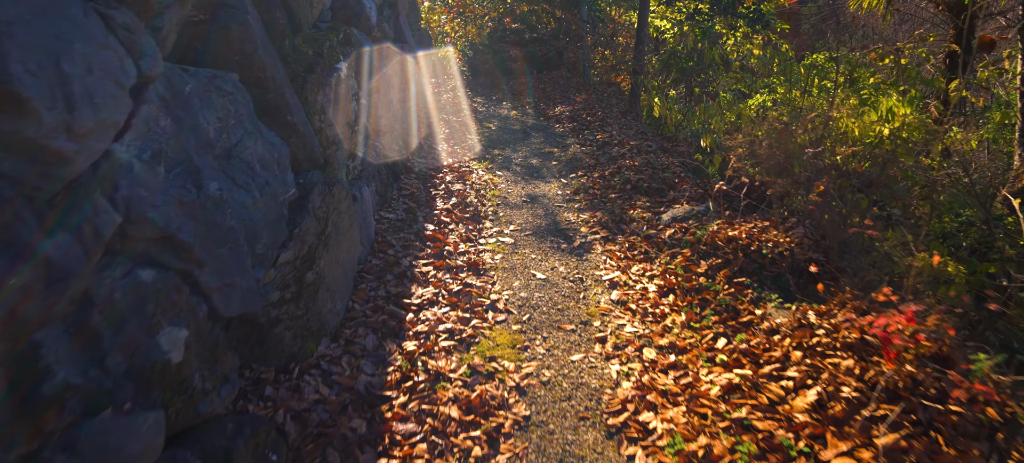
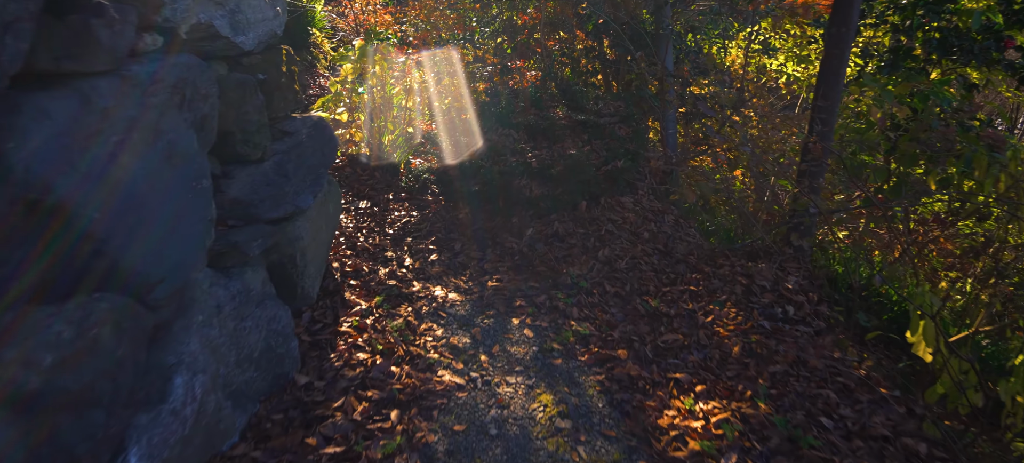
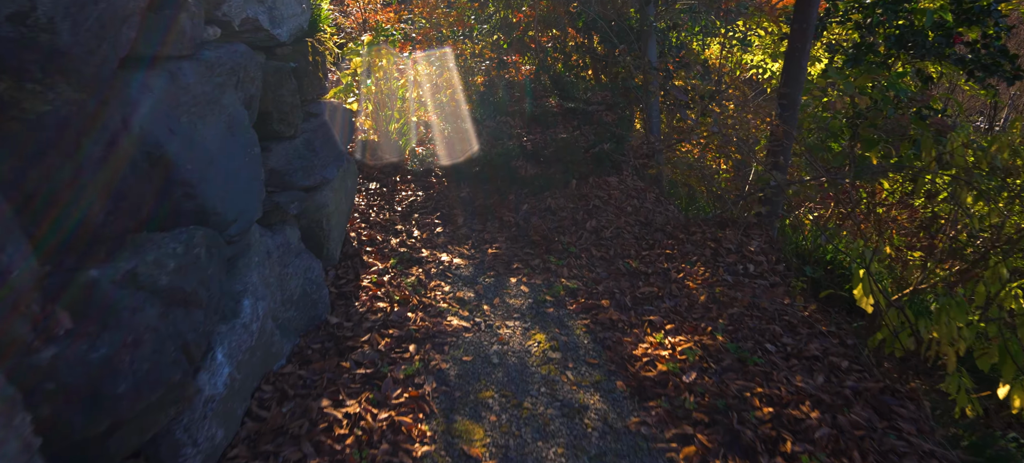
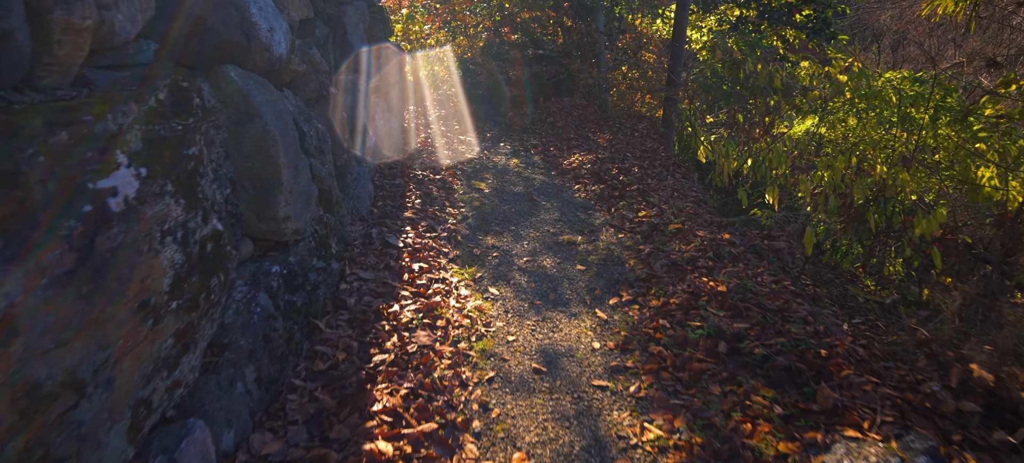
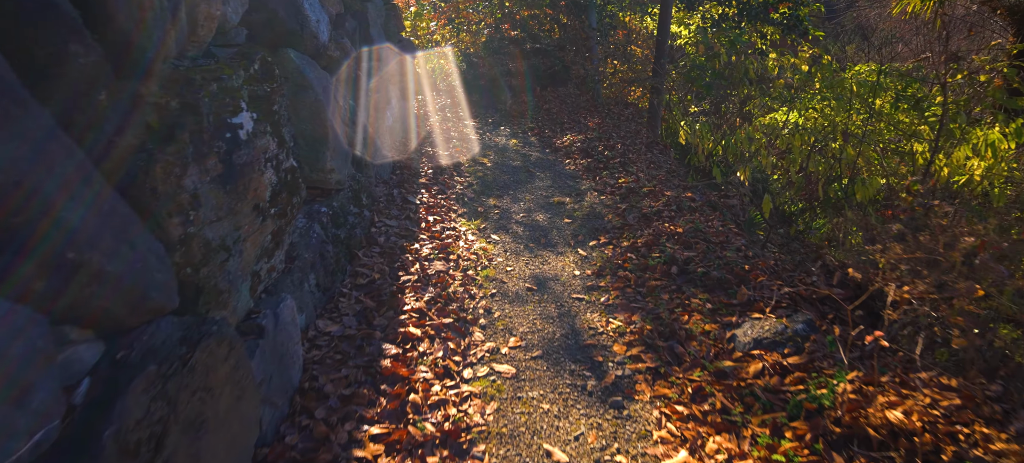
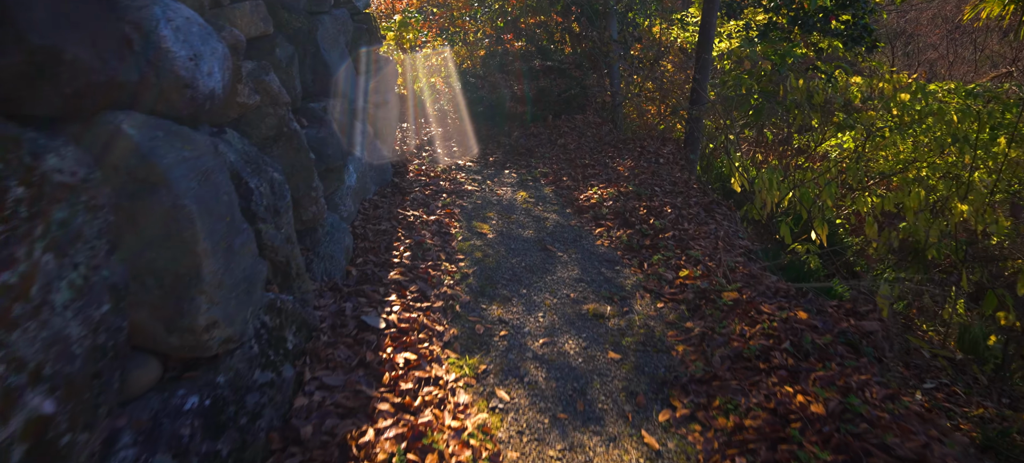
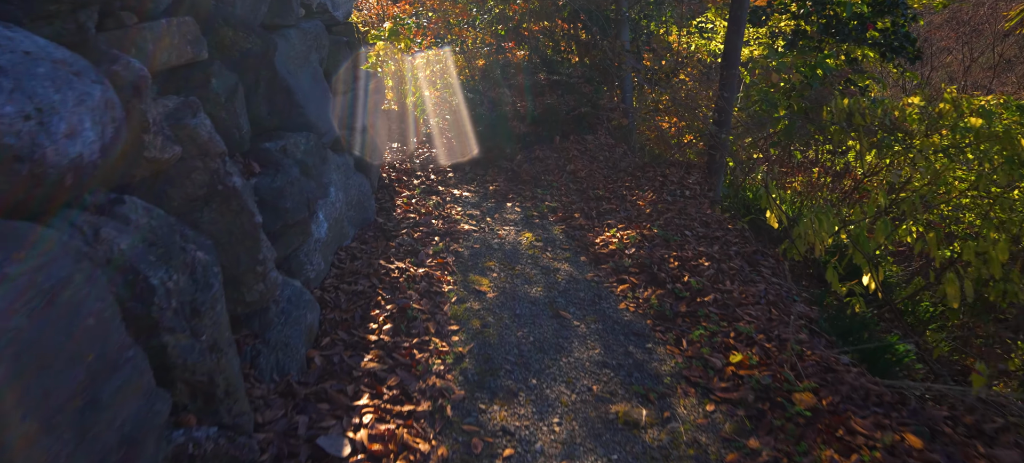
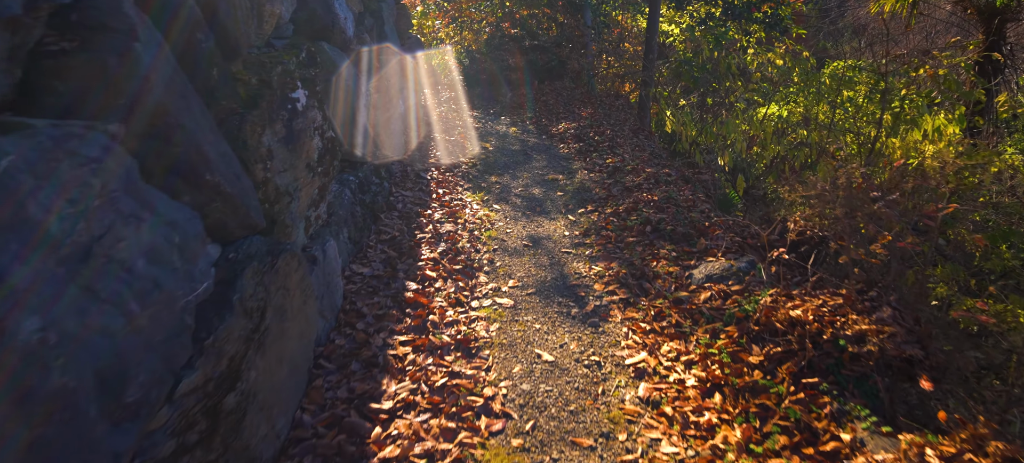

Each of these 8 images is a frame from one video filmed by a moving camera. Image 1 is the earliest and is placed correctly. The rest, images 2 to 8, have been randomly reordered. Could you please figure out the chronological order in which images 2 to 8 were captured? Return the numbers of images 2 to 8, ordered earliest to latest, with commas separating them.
8, 5, 4, 6, 7, 3, 2
